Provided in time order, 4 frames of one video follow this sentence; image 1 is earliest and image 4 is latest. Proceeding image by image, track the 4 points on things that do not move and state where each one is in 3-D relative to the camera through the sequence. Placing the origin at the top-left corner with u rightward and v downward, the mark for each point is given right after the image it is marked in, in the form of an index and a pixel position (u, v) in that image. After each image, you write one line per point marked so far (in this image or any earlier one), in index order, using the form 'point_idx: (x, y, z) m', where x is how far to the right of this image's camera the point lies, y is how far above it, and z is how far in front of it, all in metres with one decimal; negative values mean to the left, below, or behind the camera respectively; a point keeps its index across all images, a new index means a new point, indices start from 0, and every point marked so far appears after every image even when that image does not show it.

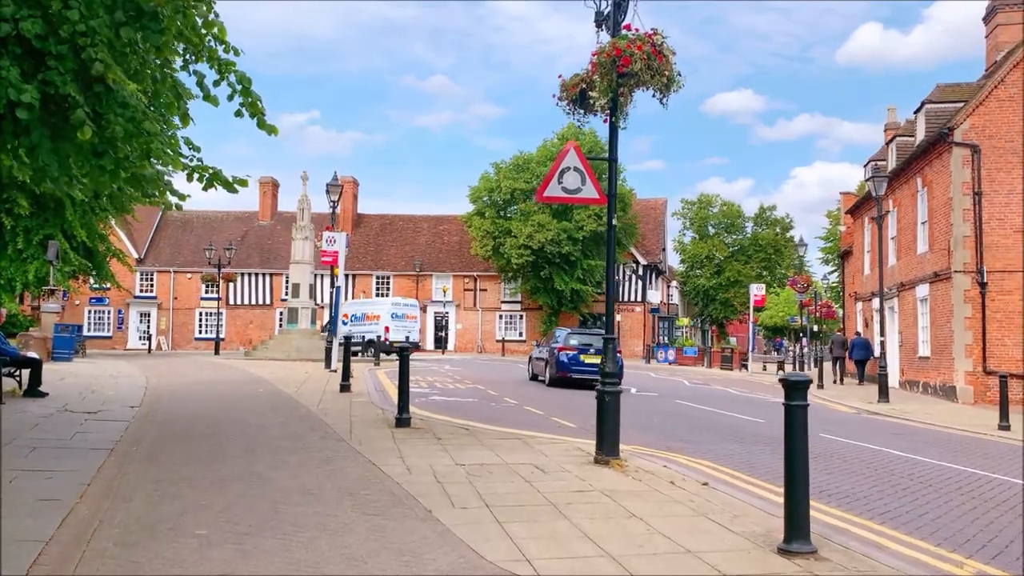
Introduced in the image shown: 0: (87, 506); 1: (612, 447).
0: (-3.0, -1.5, +6.1) m
1: (+0.9, -1.4, +7.8) m
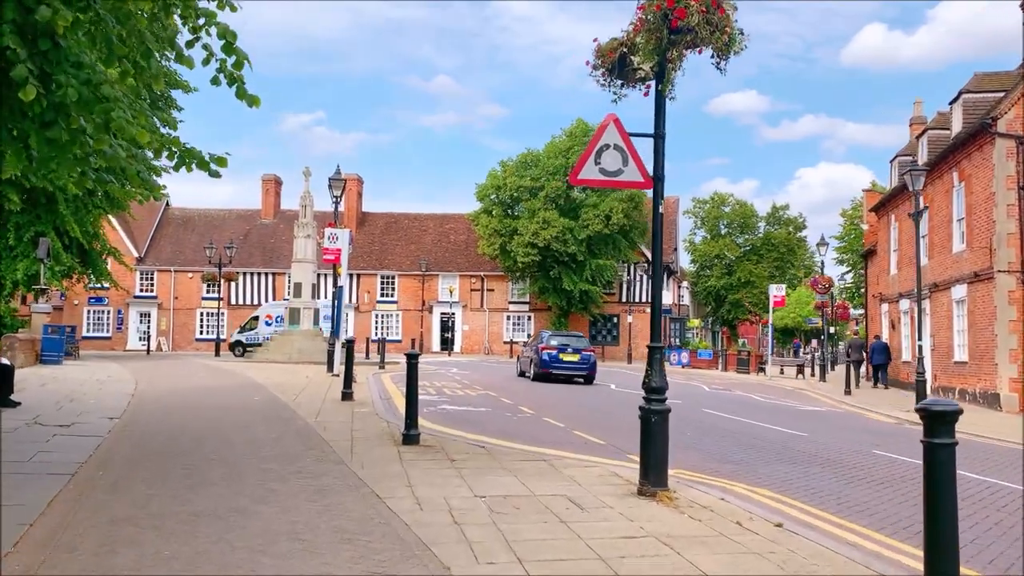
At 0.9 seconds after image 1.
0: (-2.8, -1.5, +4.9) m
1: (+1.1, -1.4, +6.6) m
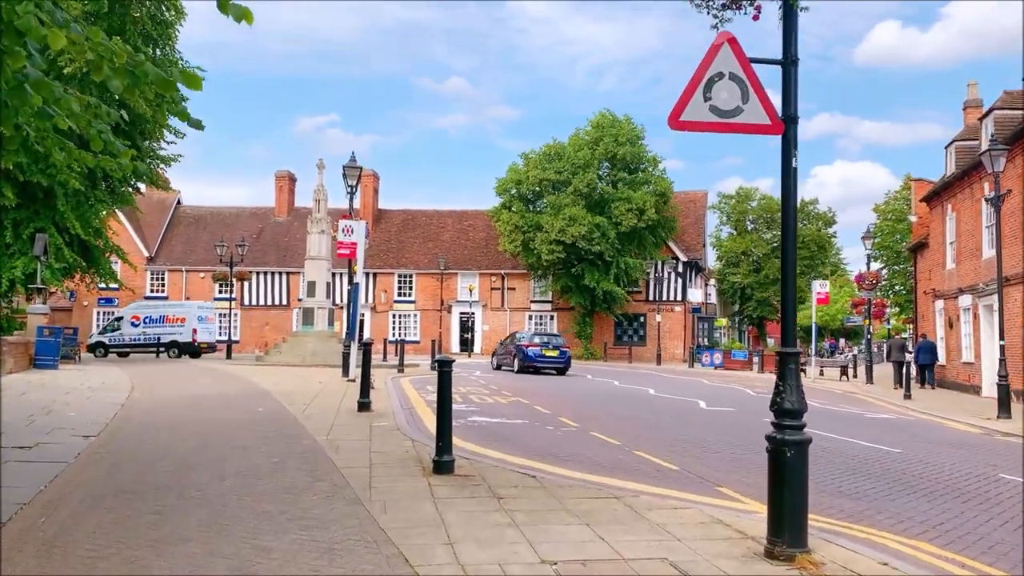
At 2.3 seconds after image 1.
0: (-2.4, -1.4, +3.1) m
1: (+1.6, -1.3, +4.8) m
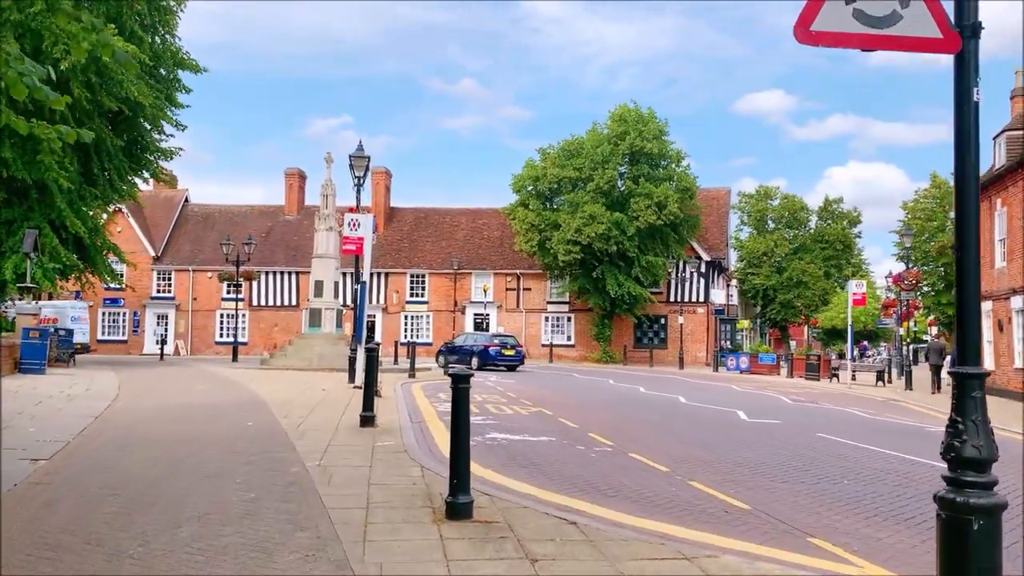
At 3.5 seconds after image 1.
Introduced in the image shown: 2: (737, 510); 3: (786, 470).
0: (-2.2, -1.4, +1.6) m
1: (+1.7, -1.3, +3.2) m
2: (+1.7, -1.6, +6.5) m
3: (+2.9, -1.9, +9.1) m
